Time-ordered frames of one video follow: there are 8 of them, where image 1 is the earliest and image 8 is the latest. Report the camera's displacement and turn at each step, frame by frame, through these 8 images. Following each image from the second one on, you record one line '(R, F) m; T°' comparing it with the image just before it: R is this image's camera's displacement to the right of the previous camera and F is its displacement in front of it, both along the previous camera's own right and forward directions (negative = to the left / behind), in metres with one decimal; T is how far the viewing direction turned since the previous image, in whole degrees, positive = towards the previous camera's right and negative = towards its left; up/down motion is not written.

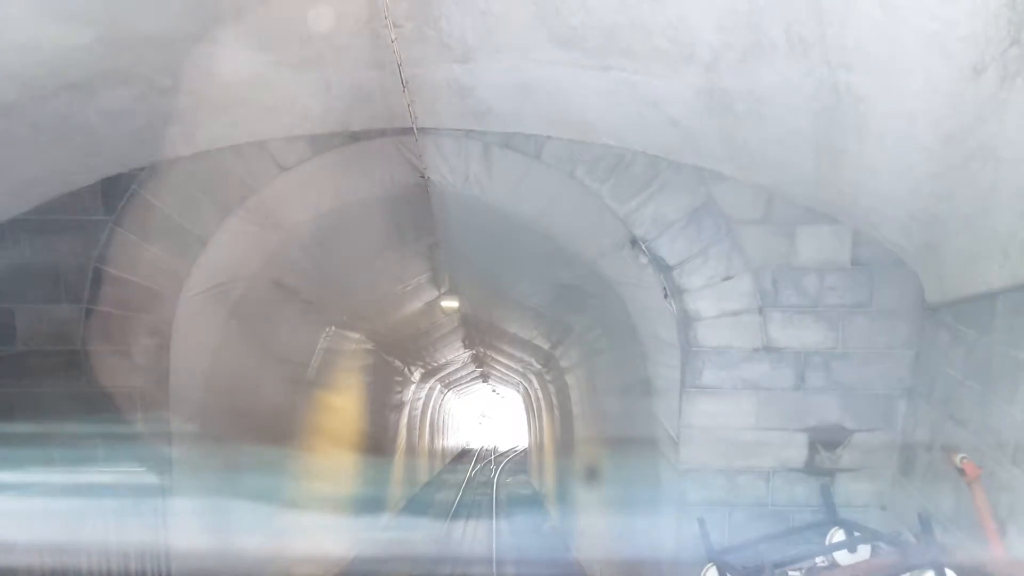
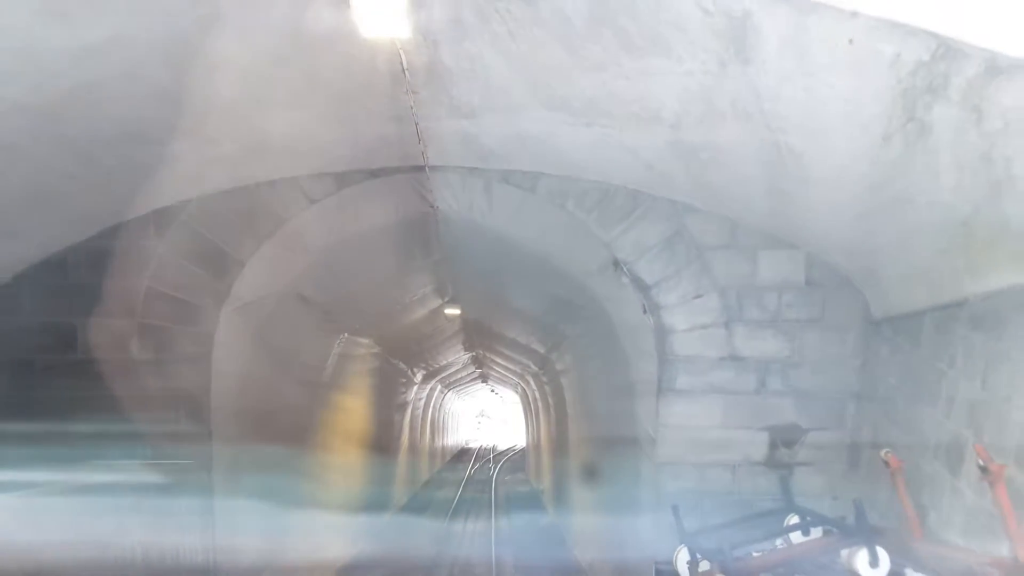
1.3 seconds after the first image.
(0.0, -0.6) m; 0°
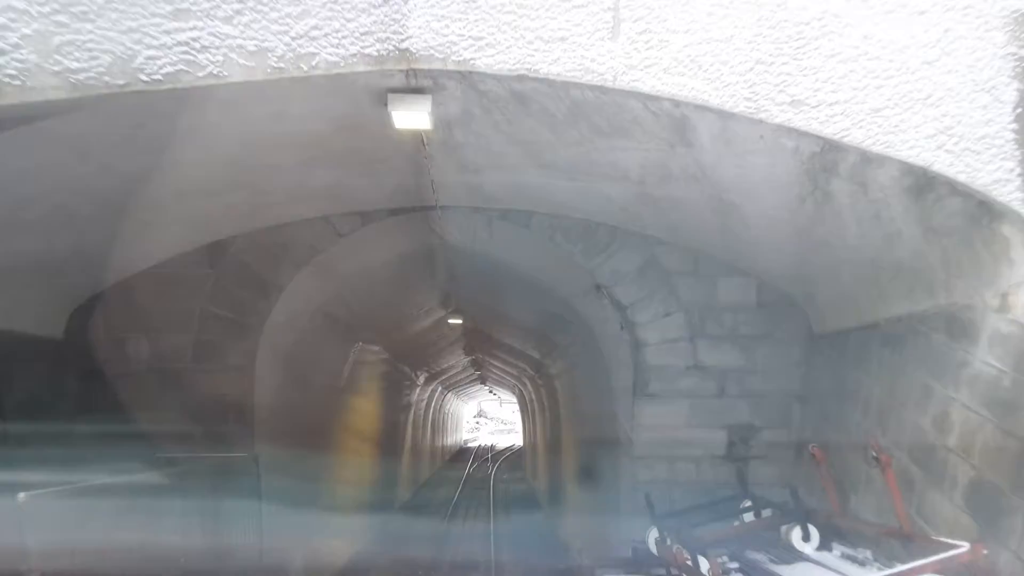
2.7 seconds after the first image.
(0.0, -0.8) m; 0°
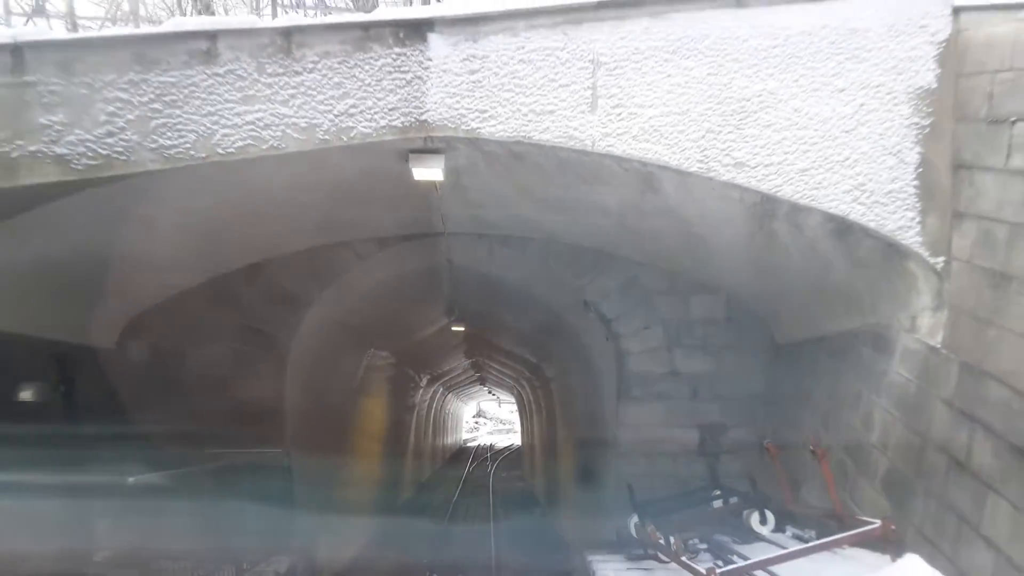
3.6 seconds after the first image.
(0.0, -0.7) m; 0°
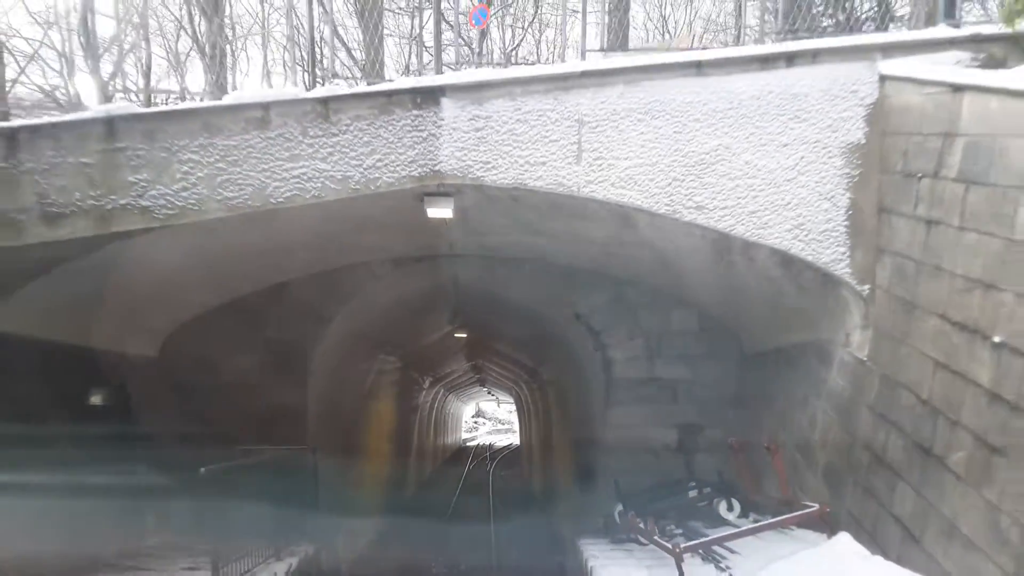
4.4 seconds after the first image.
(0.0, -0.7) m; 0°
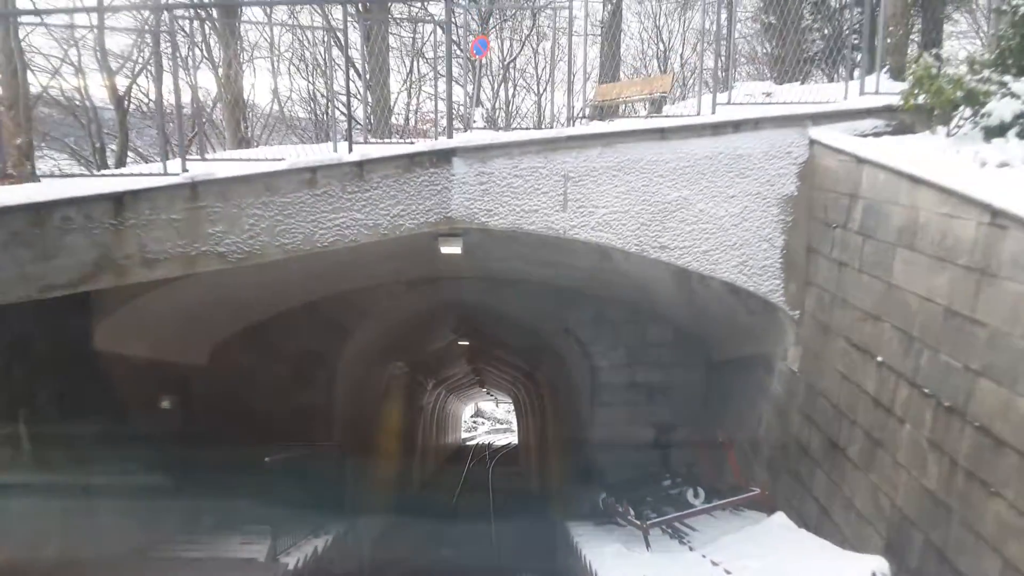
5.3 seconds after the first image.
(0.0, -1.0) m; 0°
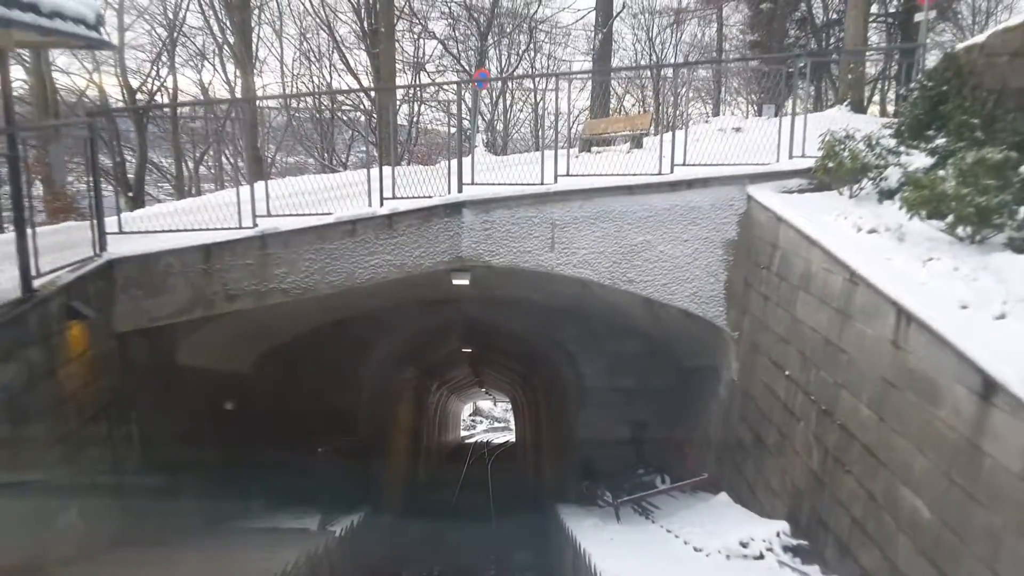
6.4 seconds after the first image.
(0.0, -1.4) m; 0°
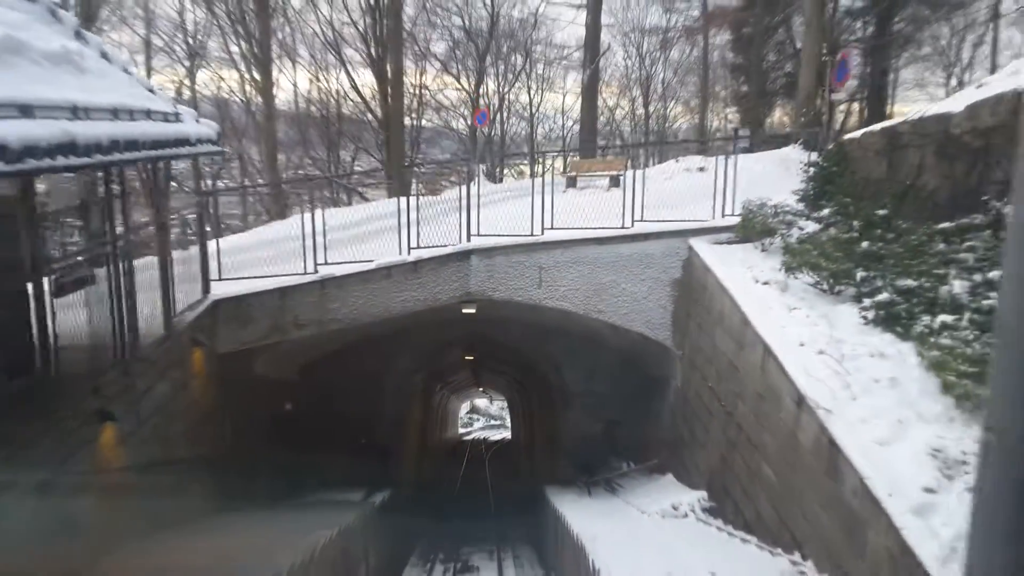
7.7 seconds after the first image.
(0.0, -2.1) m; 0°
